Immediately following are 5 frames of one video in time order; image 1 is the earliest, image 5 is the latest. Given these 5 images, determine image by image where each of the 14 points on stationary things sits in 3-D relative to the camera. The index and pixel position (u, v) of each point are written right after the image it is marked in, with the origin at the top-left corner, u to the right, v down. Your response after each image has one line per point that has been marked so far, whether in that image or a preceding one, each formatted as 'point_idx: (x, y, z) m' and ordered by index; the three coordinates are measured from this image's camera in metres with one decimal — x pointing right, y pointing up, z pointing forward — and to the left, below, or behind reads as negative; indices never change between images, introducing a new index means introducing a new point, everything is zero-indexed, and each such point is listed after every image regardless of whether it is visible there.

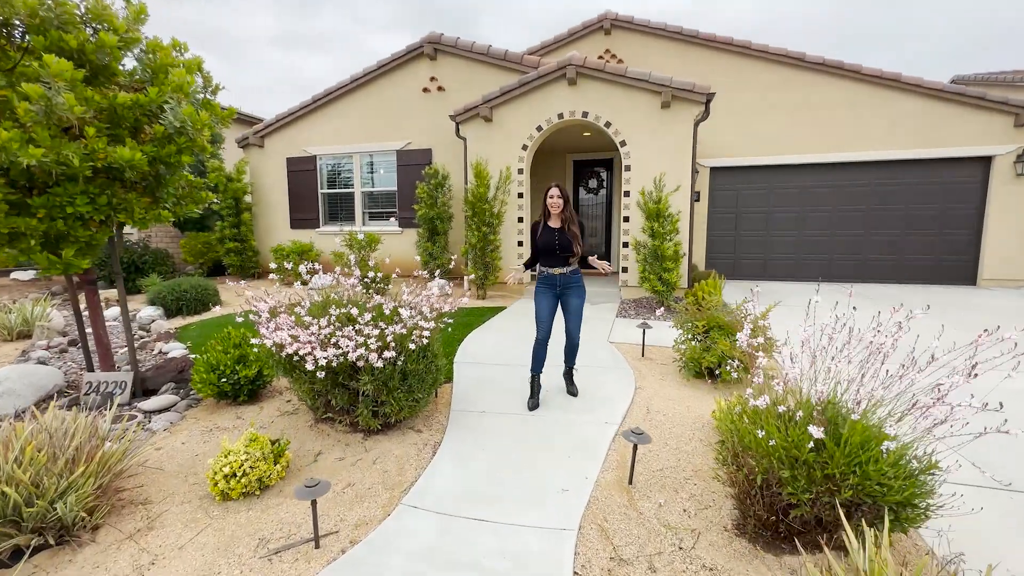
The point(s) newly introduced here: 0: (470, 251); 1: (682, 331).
0: (-0.8, +0.7, +8.0) m
1: (+1.7, -0.4, +4.6) m
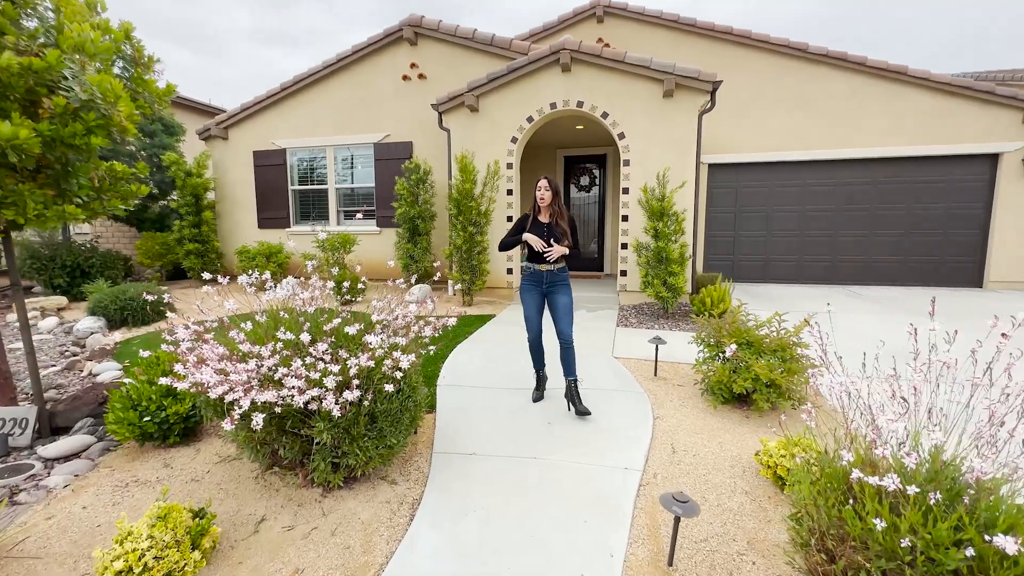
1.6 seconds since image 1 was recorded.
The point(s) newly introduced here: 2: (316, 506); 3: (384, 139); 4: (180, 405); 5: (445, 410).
0: (-0.9, +0.6, +7.3) m
1: (+1.7, -0.5, +3.9) m
2: (-1.1, -1.3, +2.6) m
3: (-2.6, +3.0, +9.0) m
4: (-2.3, -0.8, +3.1) m
5: (-0.5, -1.0, +3.7) m
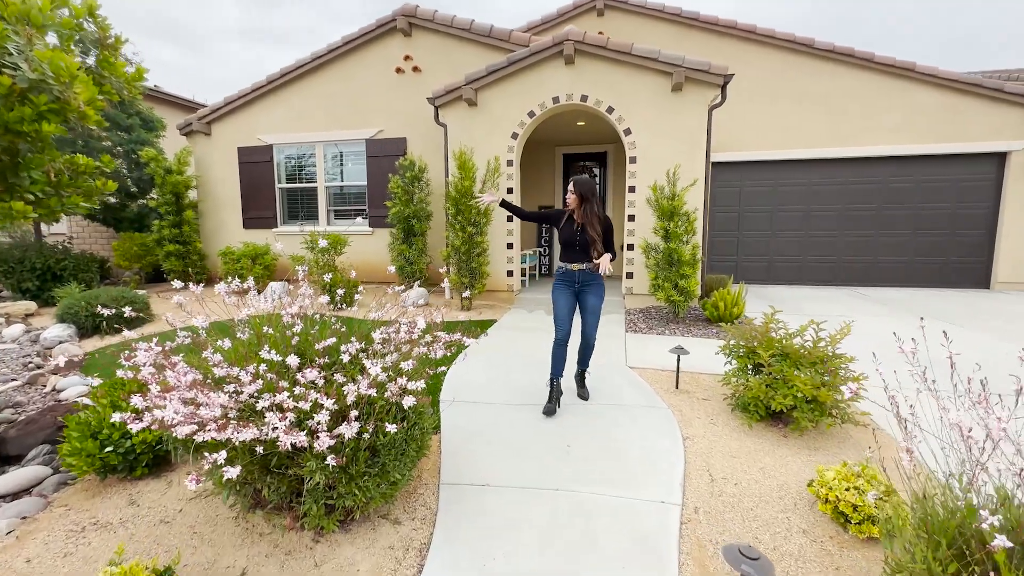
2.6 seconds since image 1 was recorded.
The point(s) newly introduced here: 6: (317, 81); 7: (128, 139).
0: (-0.9, +0.5, +6.9) m
1: (+1.8, -0.6, +3.6) m
2: (-1.0, -1.3, +2.2) m
3: (-2.6, +2.9, +8.6) m
4: (-2.2, -0.9, +2.7) m
5: (-0.4, -1.1, +3.3) m
6: (-3.8, +4.1, +8.8) m
7: (-8.0, +3.1, +9.3) m
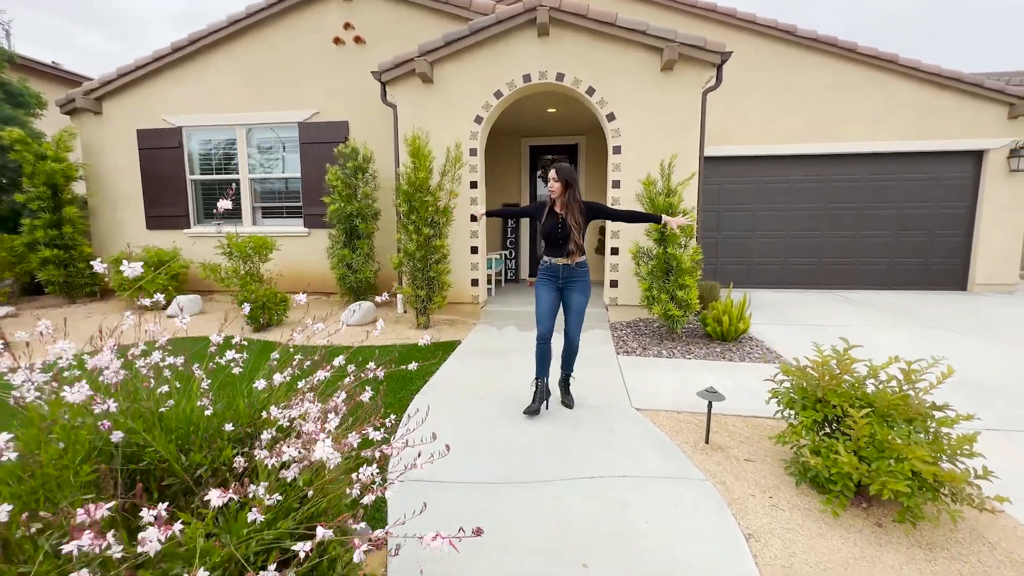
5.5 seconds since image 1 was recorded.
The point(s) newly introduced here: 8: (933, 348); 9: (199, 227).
0: (-1.4, +0.3, +5.7) m
1: (+1.7, -0.7, +2.7) m
2: (-1.0, -1.5, +1.0) m
3: (-3.2, +2.7, +7.2) m
4: (-2.2, -1.1, +1.4) m
5: (-0.5, -1.2, +2.2) m
6: (-4.5, +3.8, +7.3) m
7: (-8.6, +2.8, +7.4) m
8: (+5.3, -0.7, +5.6) m
9: (-5.4, +1.1, +7.7) m
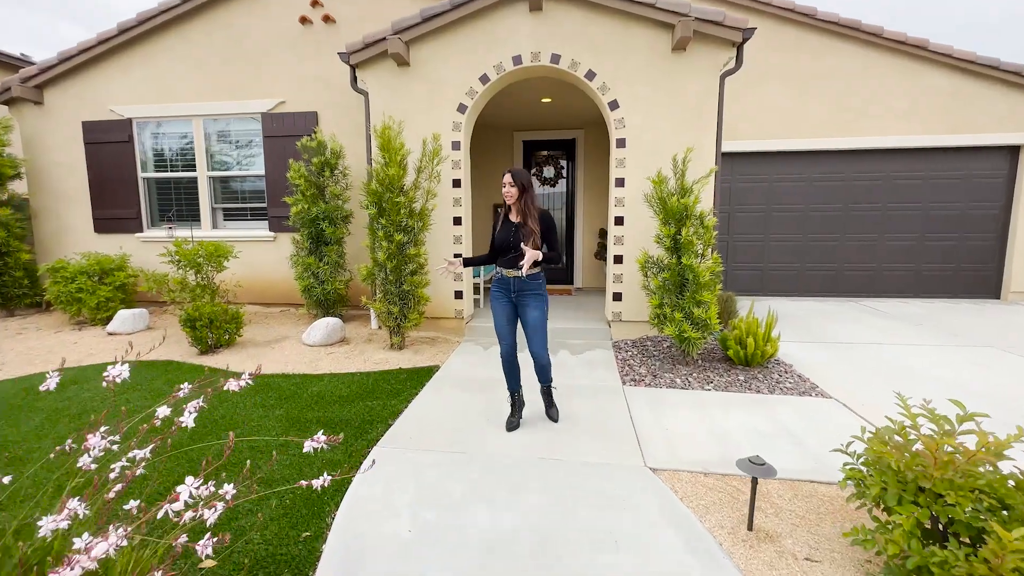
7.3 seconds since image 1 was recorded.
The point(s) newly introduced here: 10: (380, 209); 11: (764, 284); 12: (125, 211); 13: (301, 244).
0: (-1.5, +0.2, +4.9) m
1: (+1.5, -0.9, +1.9) m
2: (-1.1, -1.7, +0.2) m
3: (-3.4, +2.6, +6.4) m
4: (-2.3, -1.3, +0.6) m
5: (-0.6, -1.4, +1.4) m
6: (-4.6, +3.7, +6.5) m
7: (-8.8, +2.6, +6.6) m
8: (+5.1, -0.9, +4.8) m
9: (-5.5, +0.9, +6.9) m
10: (-1.4, +0.9, +4.8) m
11: (+4.8, +0.1, +8.5) m
12: (-5.9, +1.2, +6.8) m
13: (-2.7, +0.6, +5.8) m
